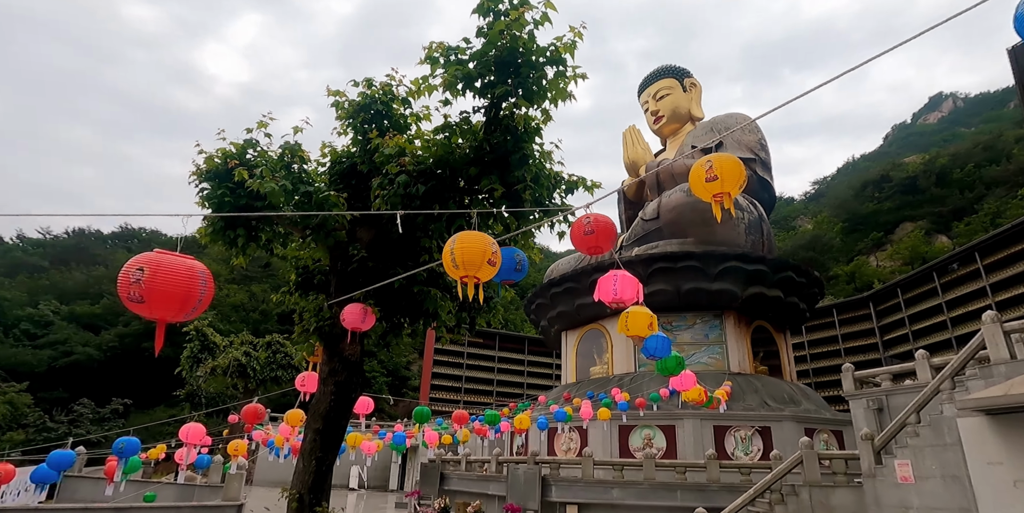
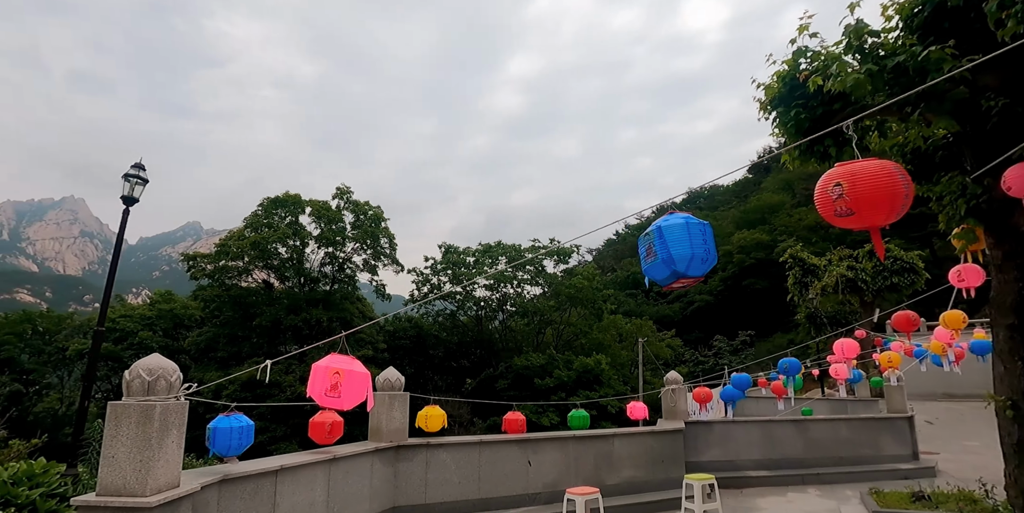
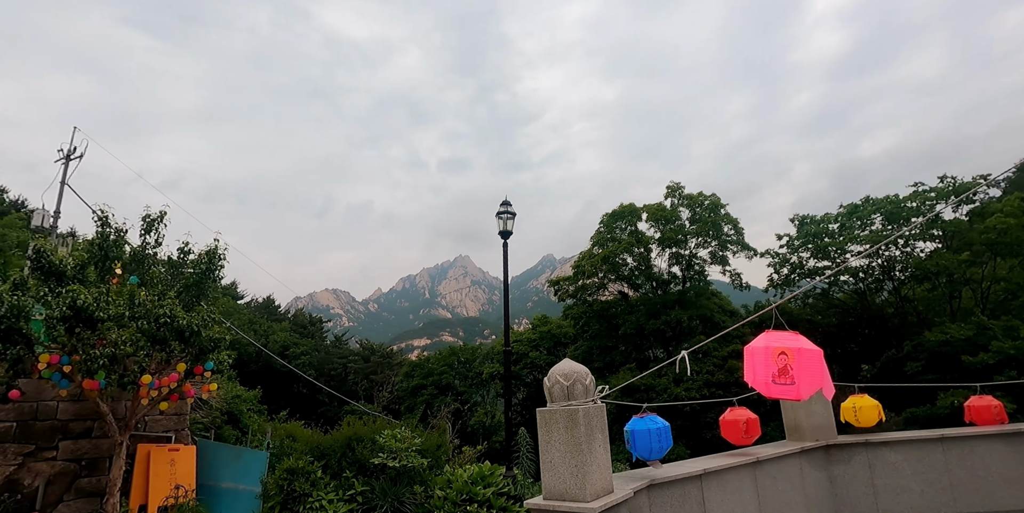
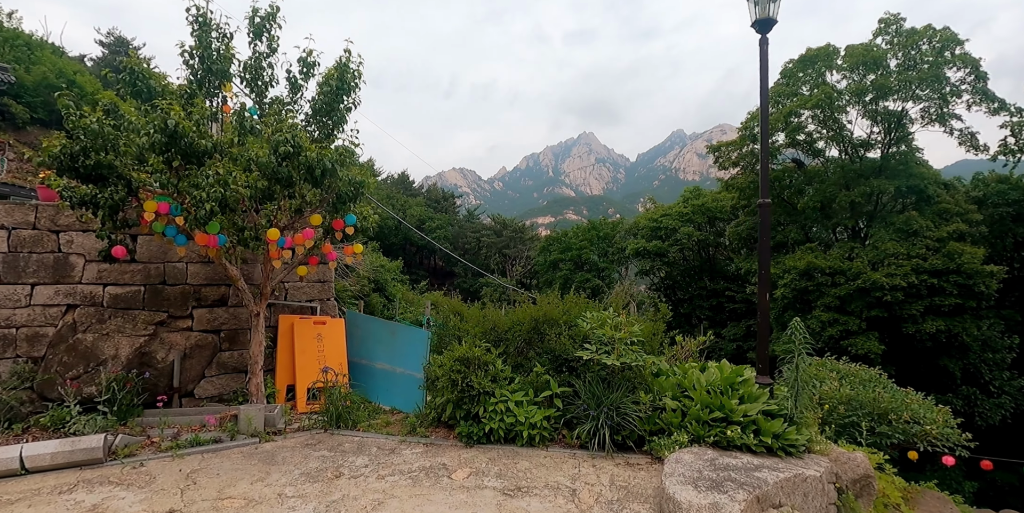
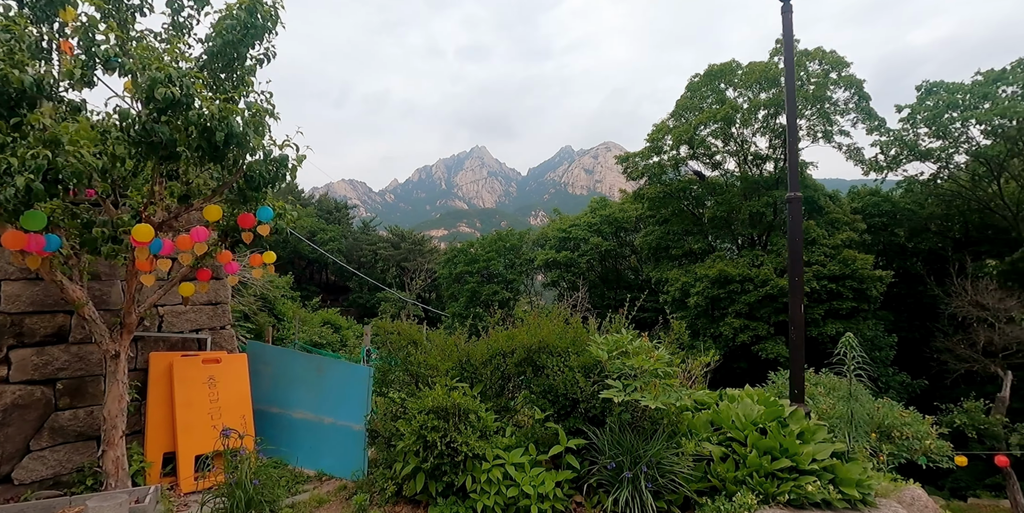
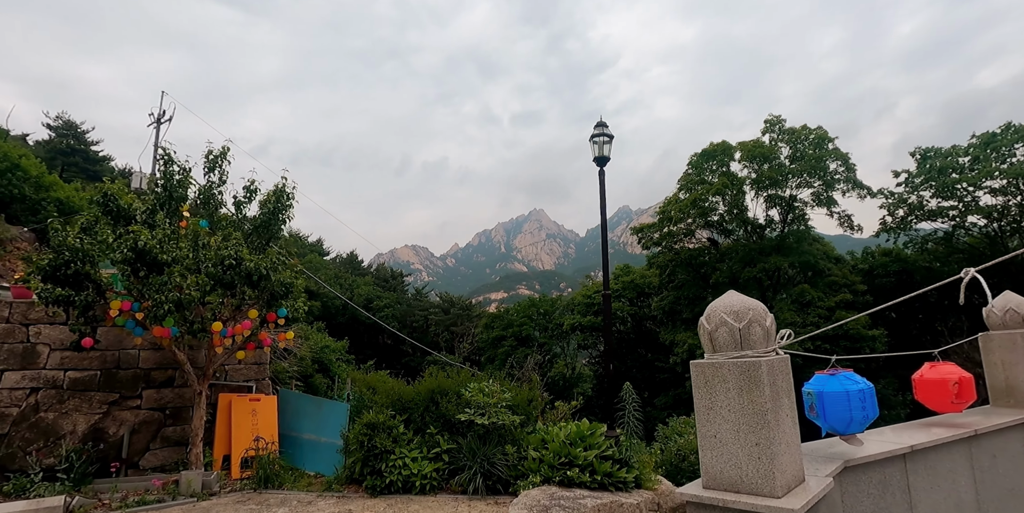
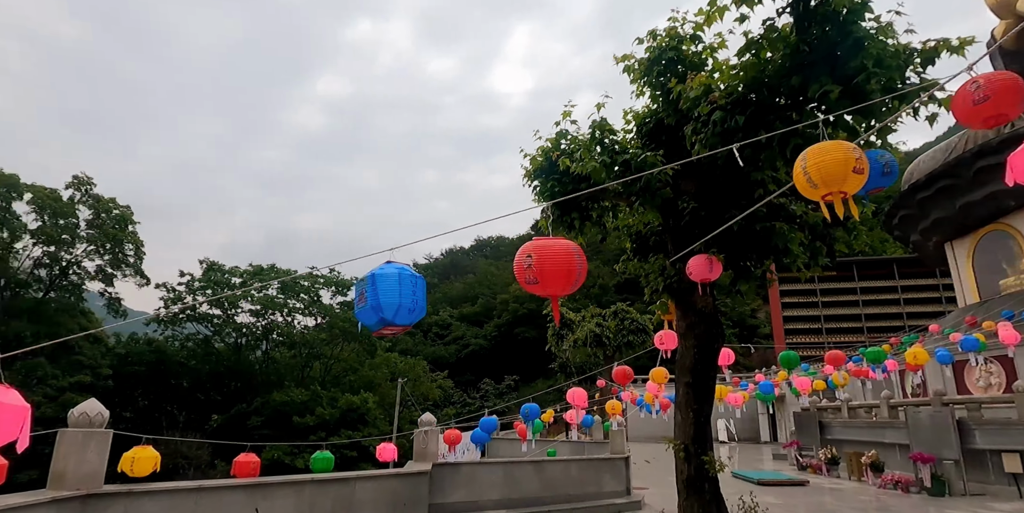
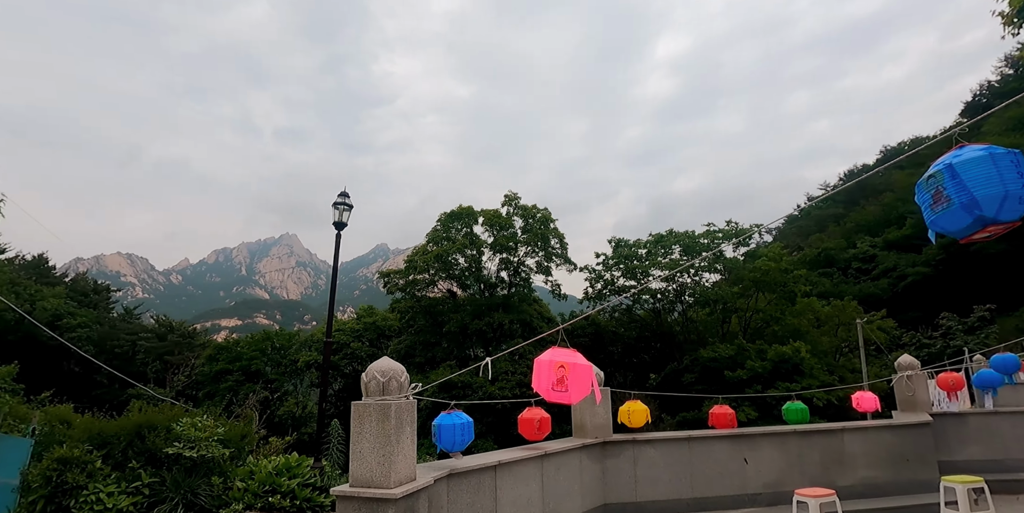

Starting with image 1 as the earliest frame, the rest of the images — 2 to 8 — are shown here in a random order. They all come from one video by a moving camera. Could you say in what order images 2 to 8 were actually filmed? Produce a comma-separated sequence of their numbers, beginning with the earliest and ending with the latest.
7, 2, 8, 3, 6, 4, 5
